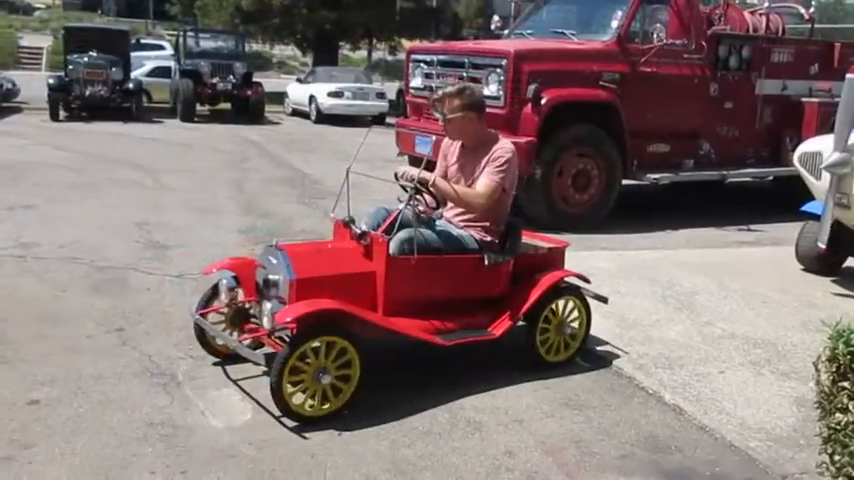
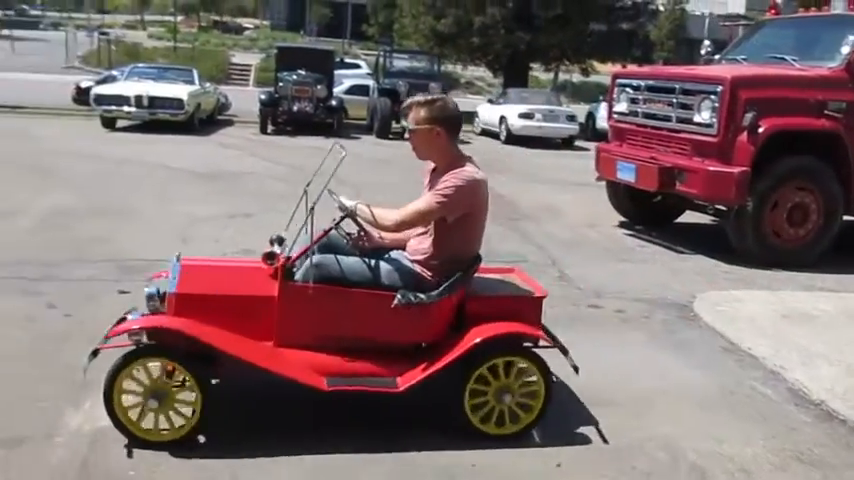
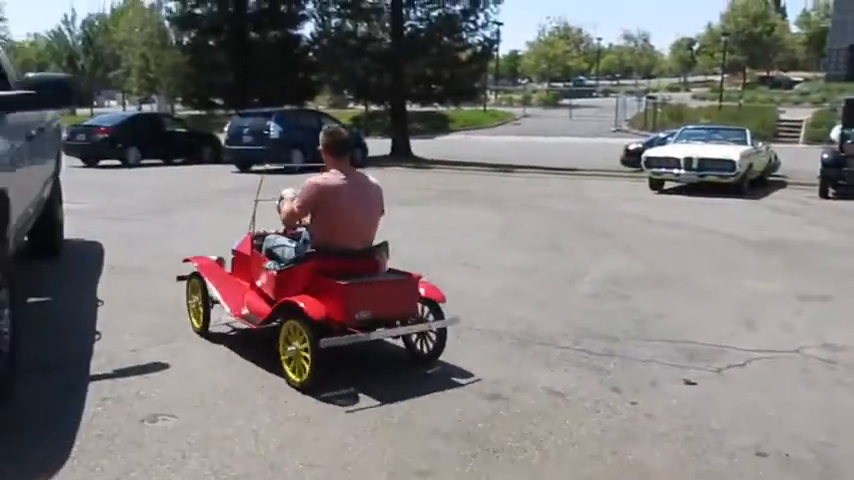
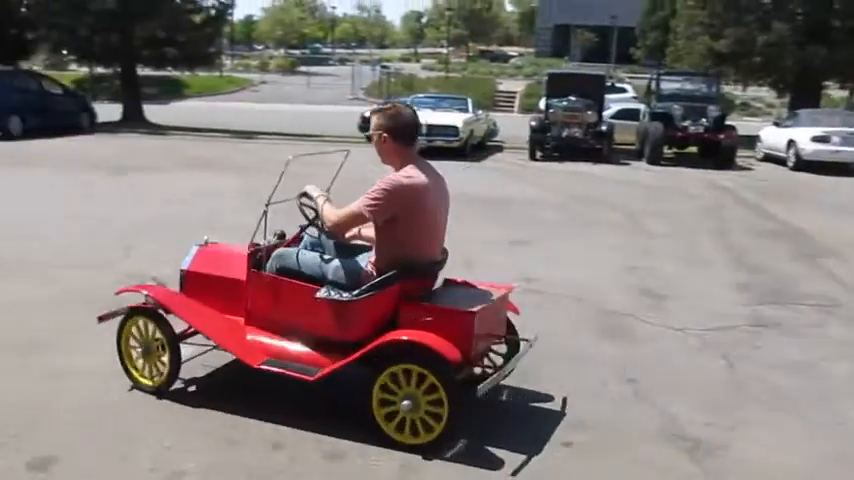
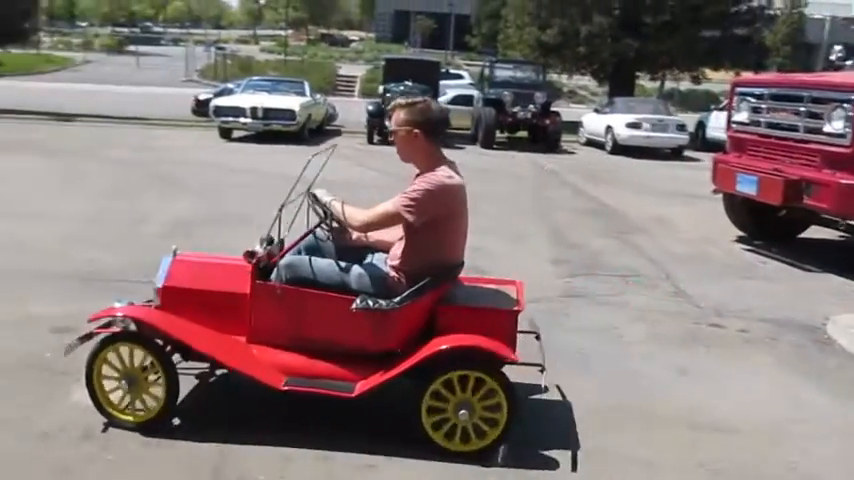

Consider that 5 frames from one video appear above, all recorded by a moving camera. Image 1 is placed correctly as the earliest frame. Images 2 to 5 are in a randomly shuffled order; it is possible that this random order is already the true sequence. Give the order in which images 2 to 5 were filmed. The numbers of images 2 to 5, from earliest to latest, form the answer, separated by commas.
2, 5, 4, 3
